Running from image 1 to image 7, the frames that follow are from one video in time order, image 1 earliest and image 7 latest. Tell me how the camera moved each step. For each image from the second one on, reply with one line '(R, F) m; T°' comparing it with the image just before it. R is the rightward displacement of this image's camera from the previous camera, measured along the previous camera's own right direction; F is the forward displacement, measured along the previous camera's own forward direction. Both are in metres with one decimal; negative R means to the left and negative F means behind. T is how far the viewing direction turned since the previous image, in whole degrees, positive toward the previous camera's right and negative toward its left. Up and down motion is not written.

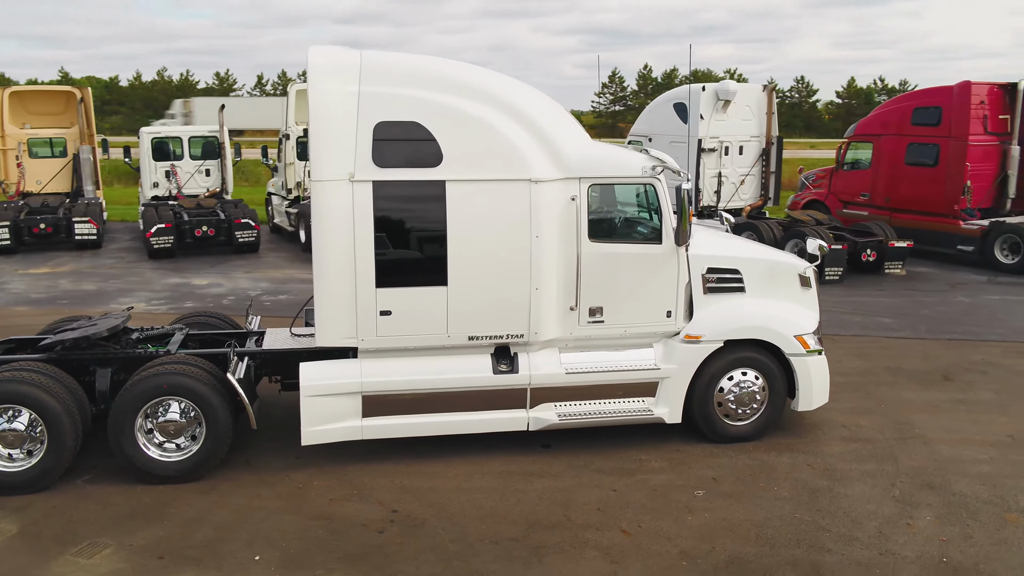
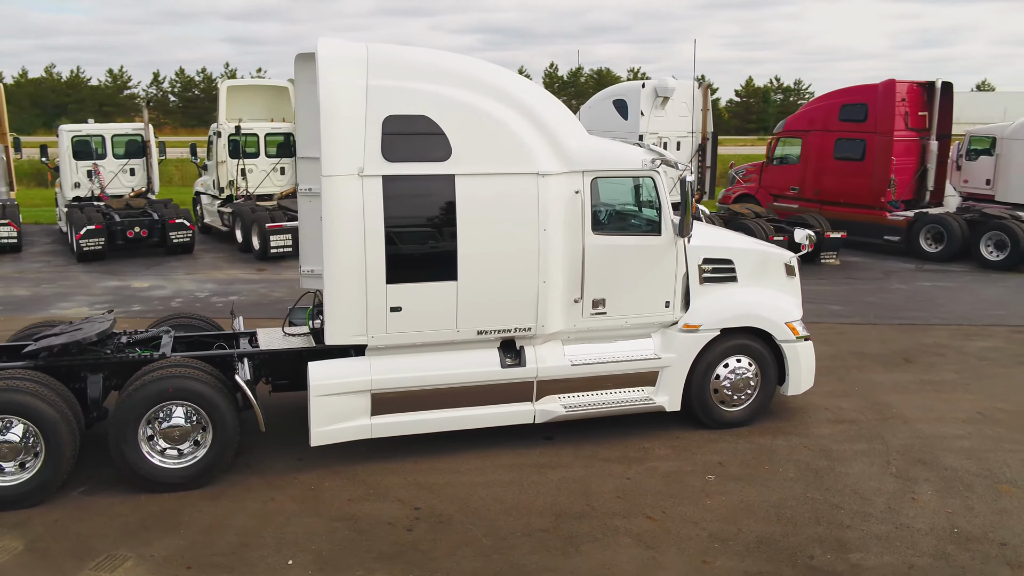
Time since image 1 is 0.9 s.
(-0.7, 0.0) m; +6°
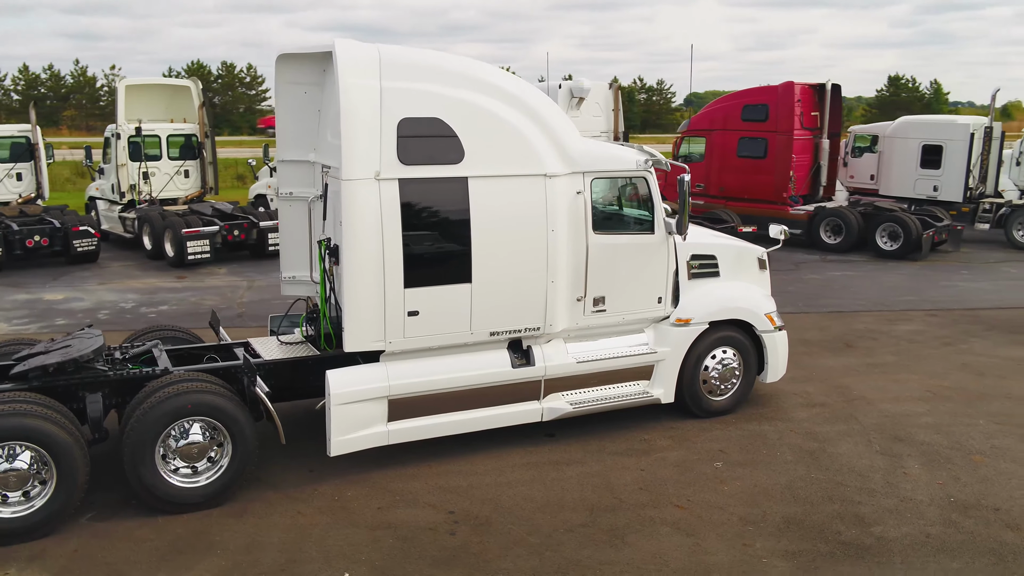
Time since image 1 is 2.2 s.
(-1.0, 0.0) m; +9°
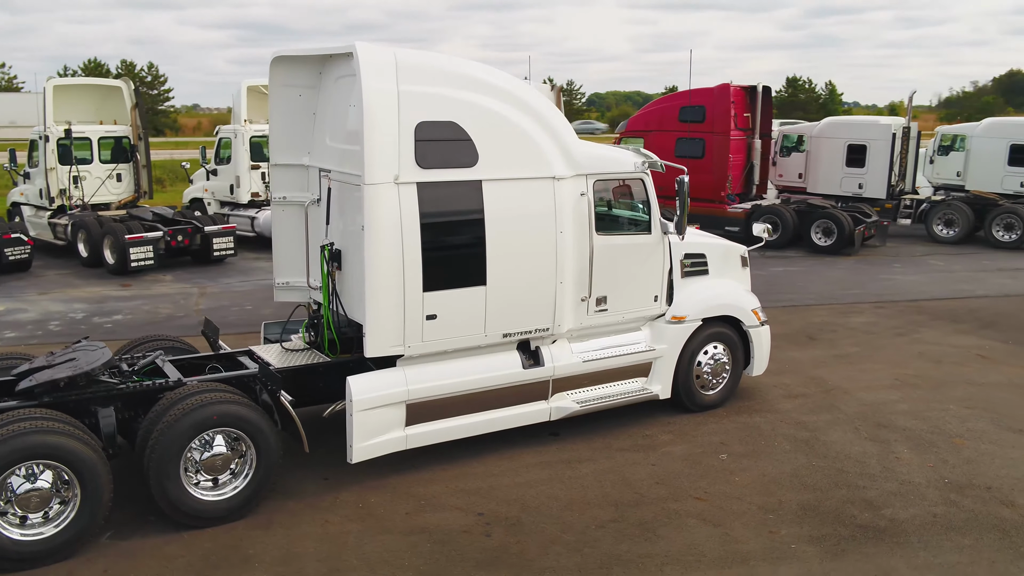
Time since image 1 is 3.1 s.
(-0.7, 0.0) m; +6°
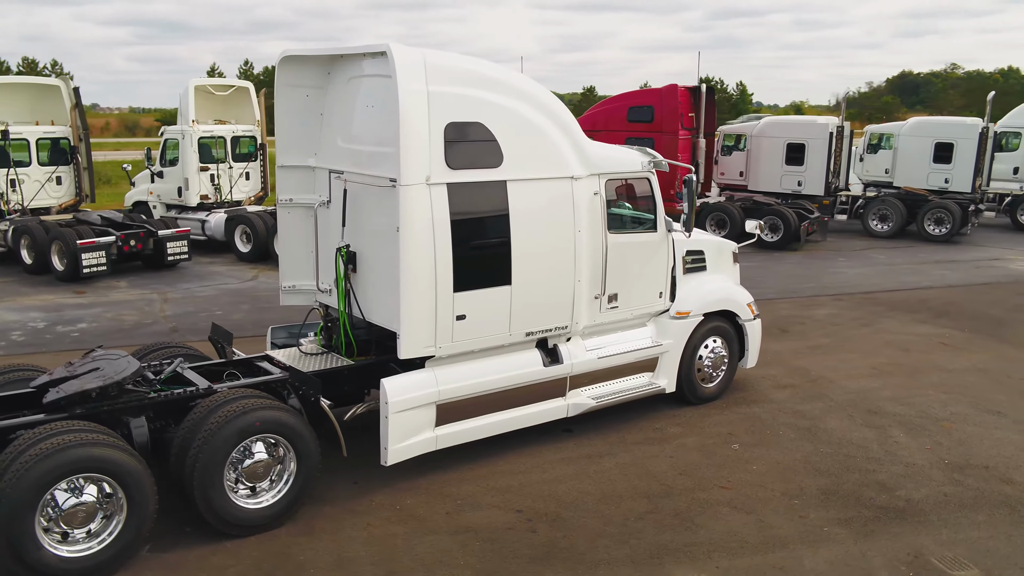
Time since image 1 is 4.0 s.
(-0.8, 0.0) m; +5°
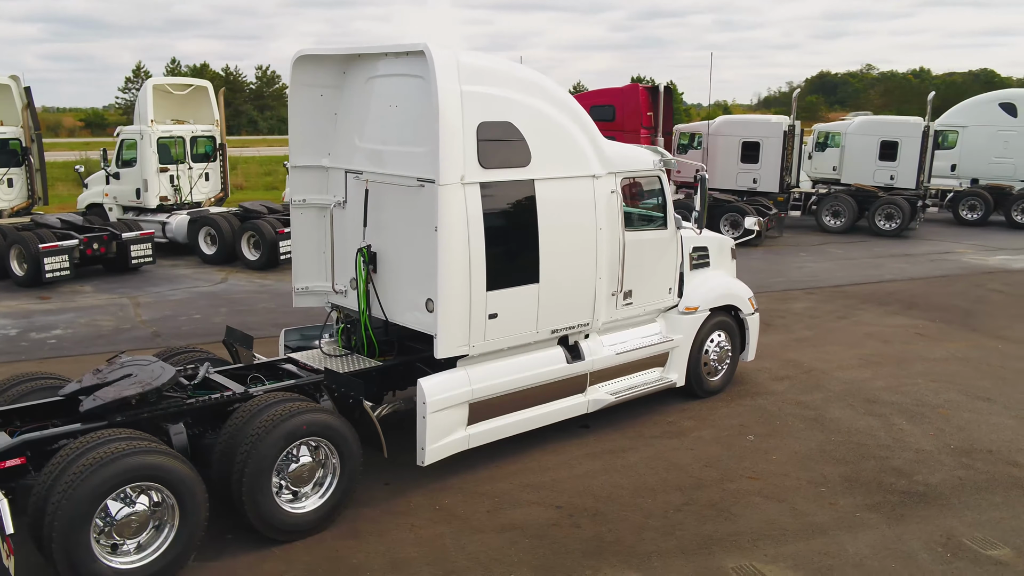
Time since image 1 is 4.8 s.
(-0.7, 0.0) m; +4°
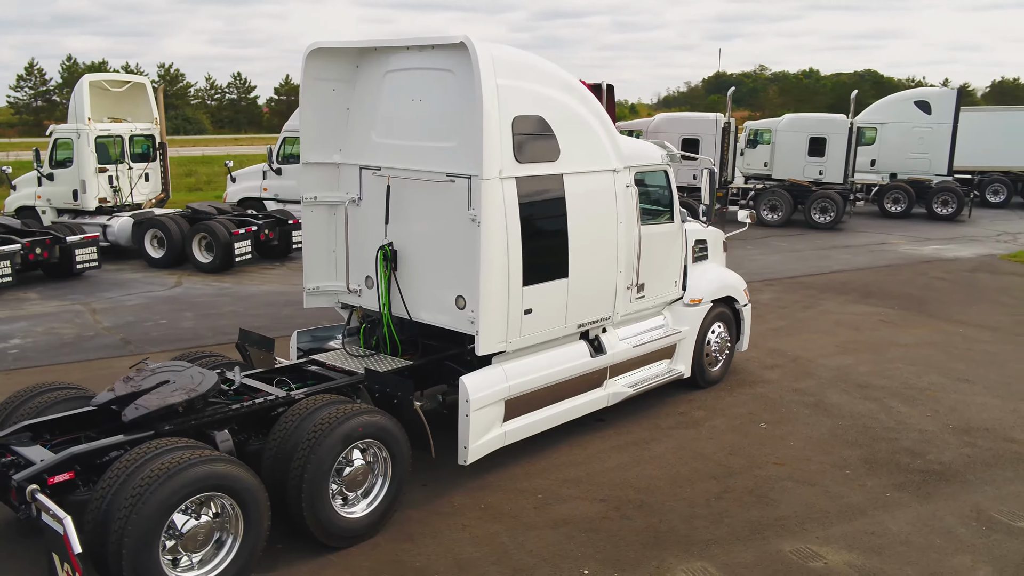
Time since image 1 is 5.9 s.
(-0.8, +0.1) m; +6°
